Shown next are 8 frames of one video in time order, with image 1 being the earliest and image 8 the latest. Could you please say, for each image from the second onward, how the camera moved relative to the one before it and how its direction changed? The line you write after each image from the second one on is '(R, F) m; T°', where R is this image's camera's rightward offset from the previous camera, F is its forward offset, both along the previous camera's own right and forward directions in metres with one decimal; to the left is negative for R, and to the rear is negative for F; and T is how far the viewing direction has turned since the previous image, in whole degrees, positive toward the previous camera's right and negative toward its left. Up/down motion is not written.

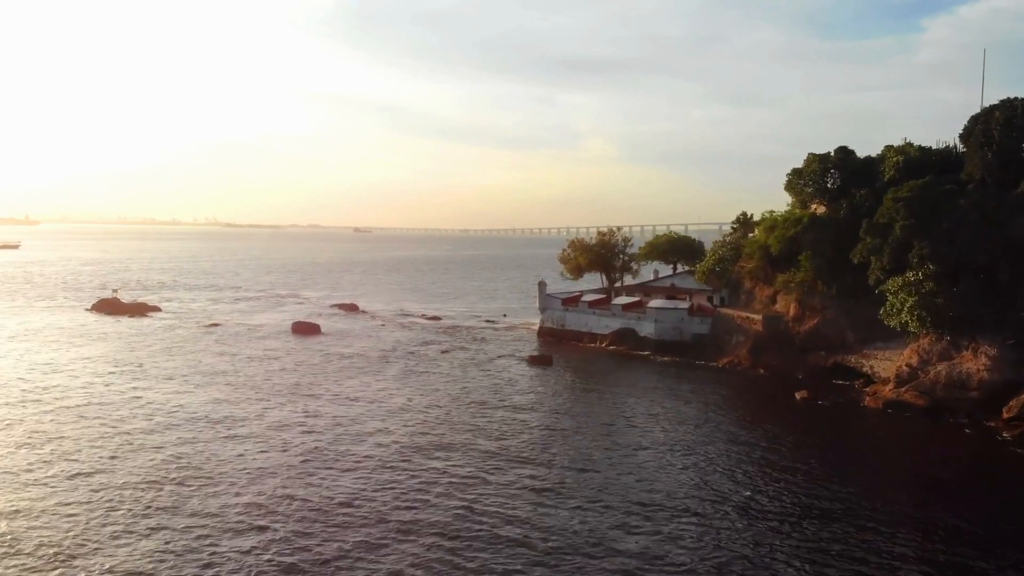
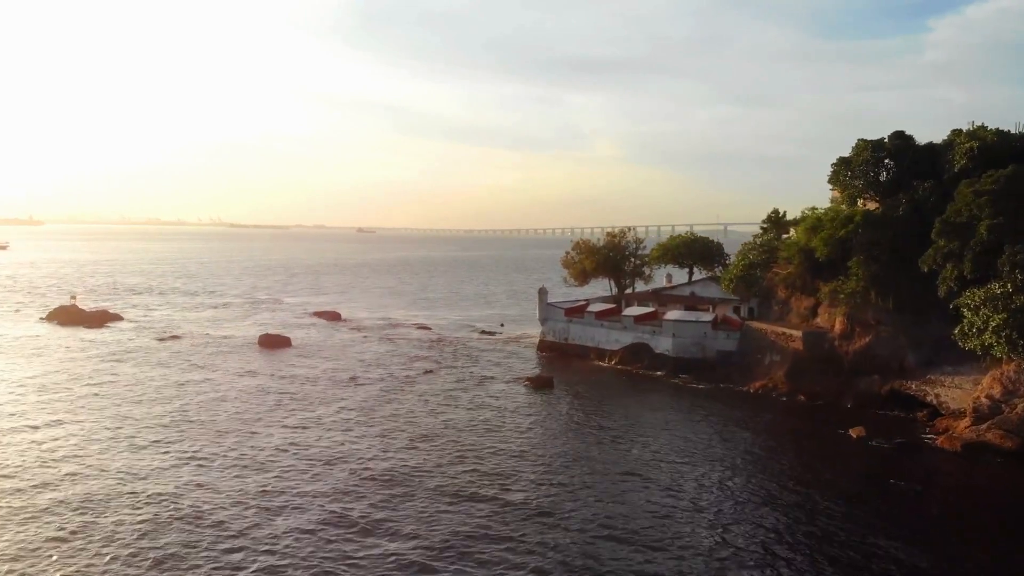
(+0.5, +7.2) m; 0°
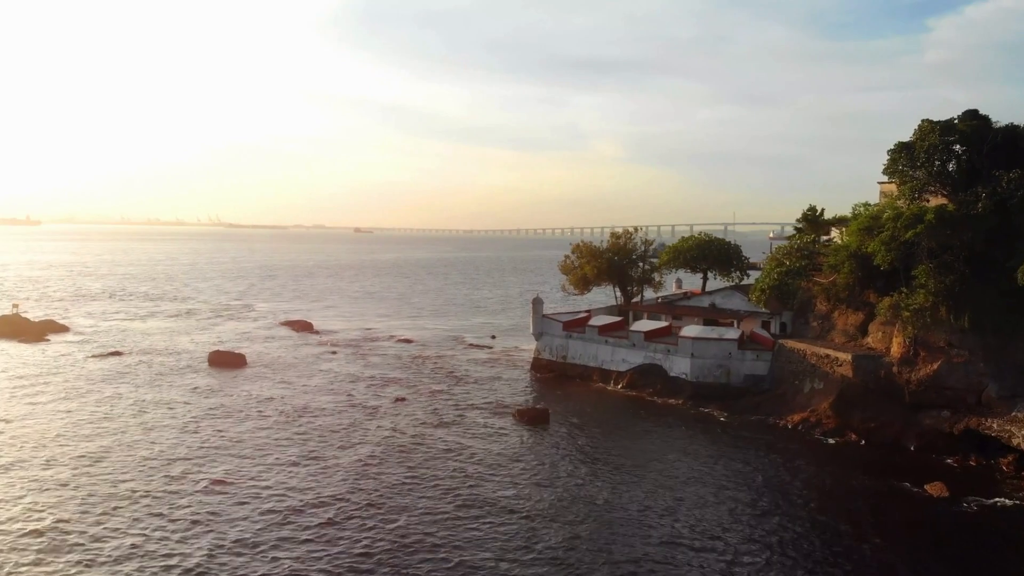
(+0.6, +7.2) m; 0°
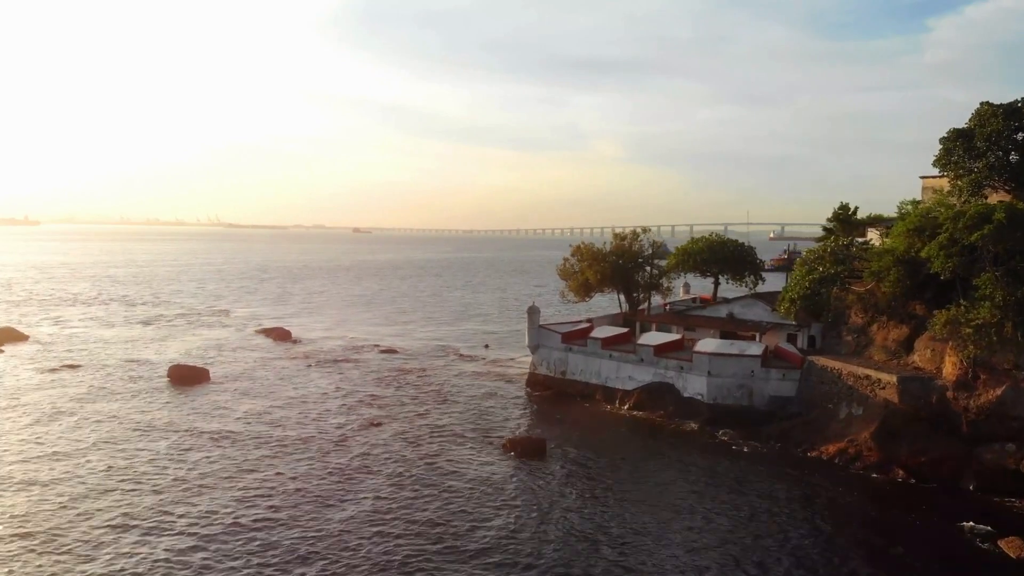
(+0.4, +4.6) m; 0°
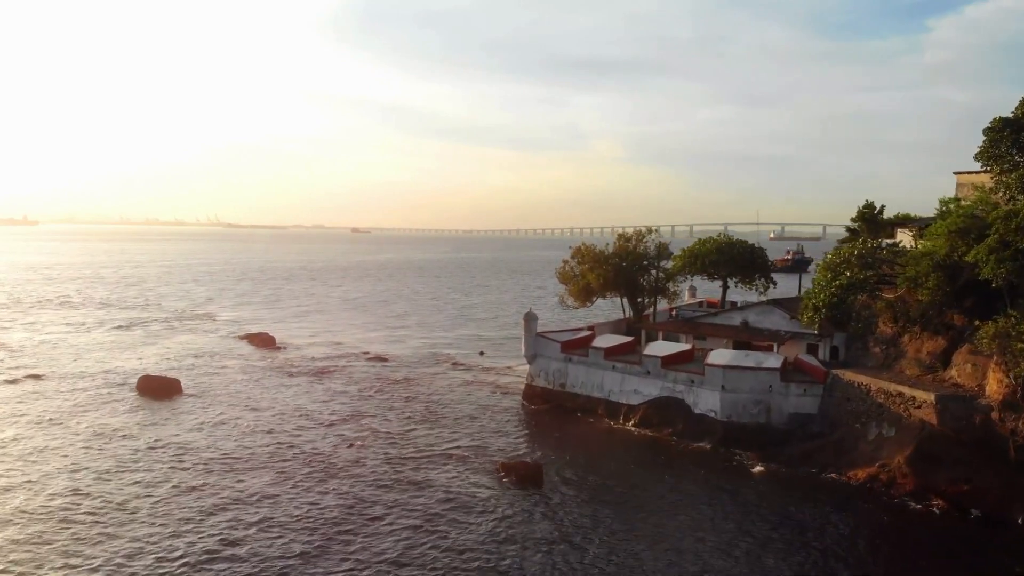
(+0.2, +3.0) m; 0°
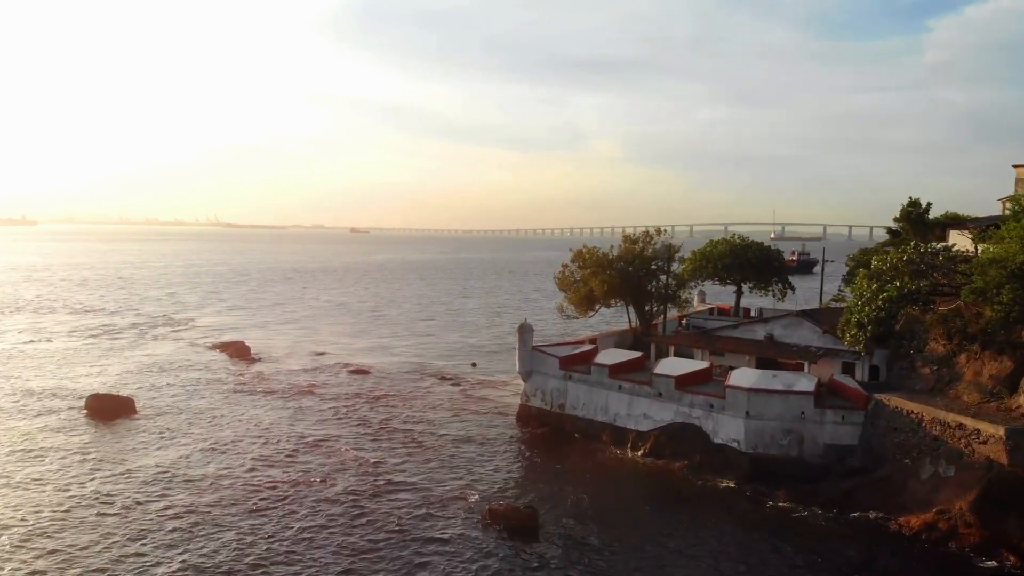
(+0.3, +4.1) m; 0°
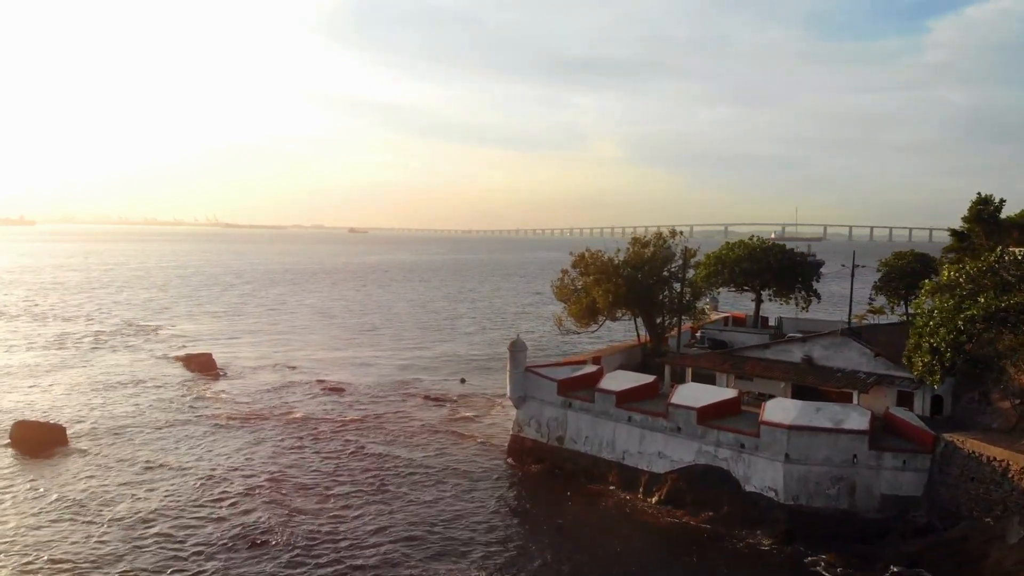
(+0.4, +4.7) m; 0°
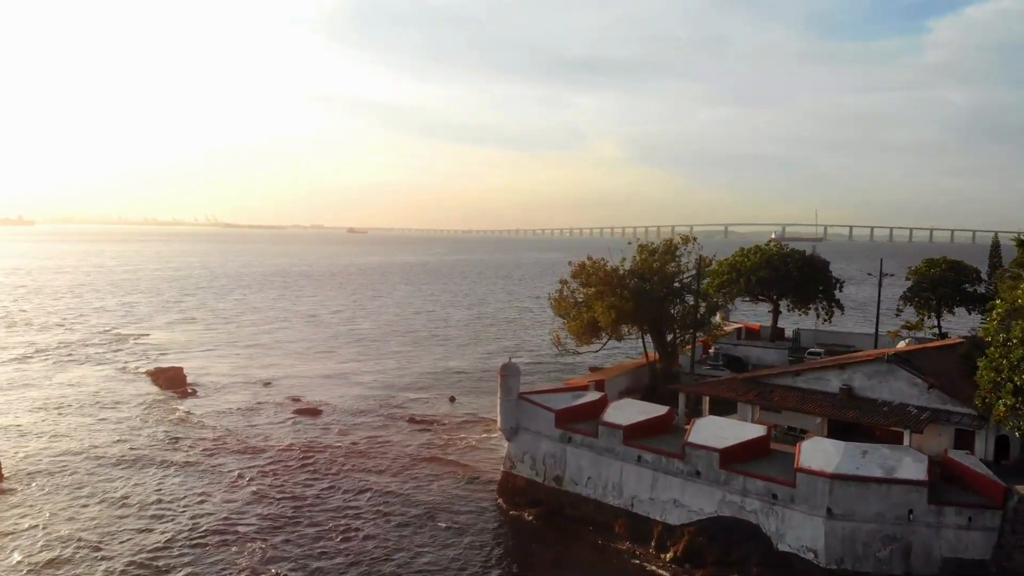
(+0.3, +3.5) m; 0°
